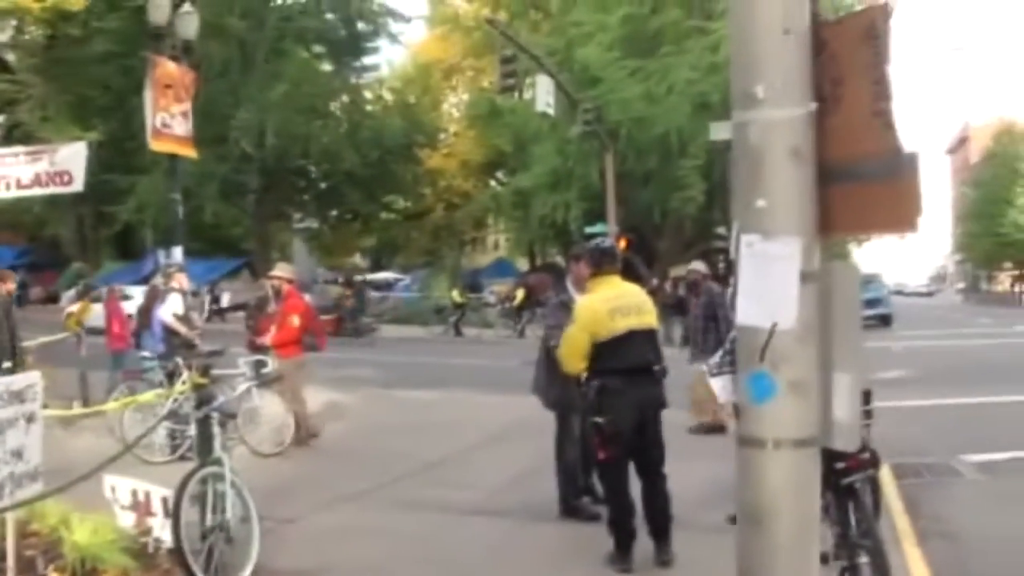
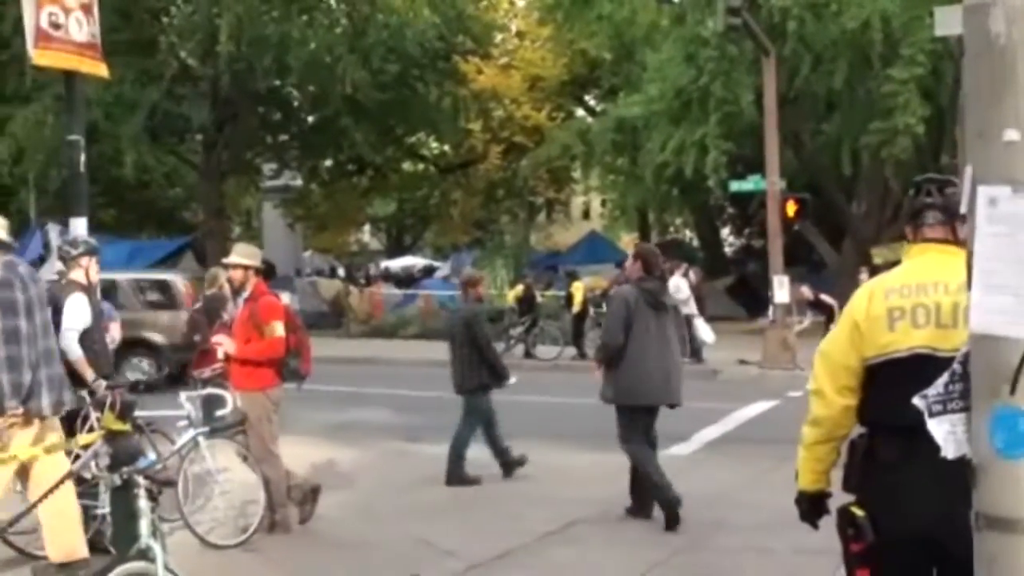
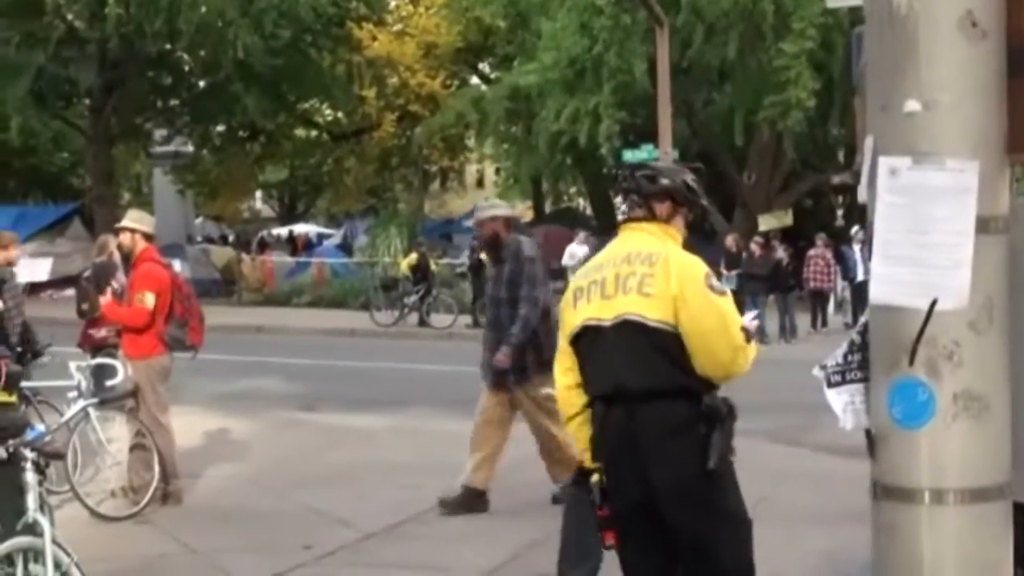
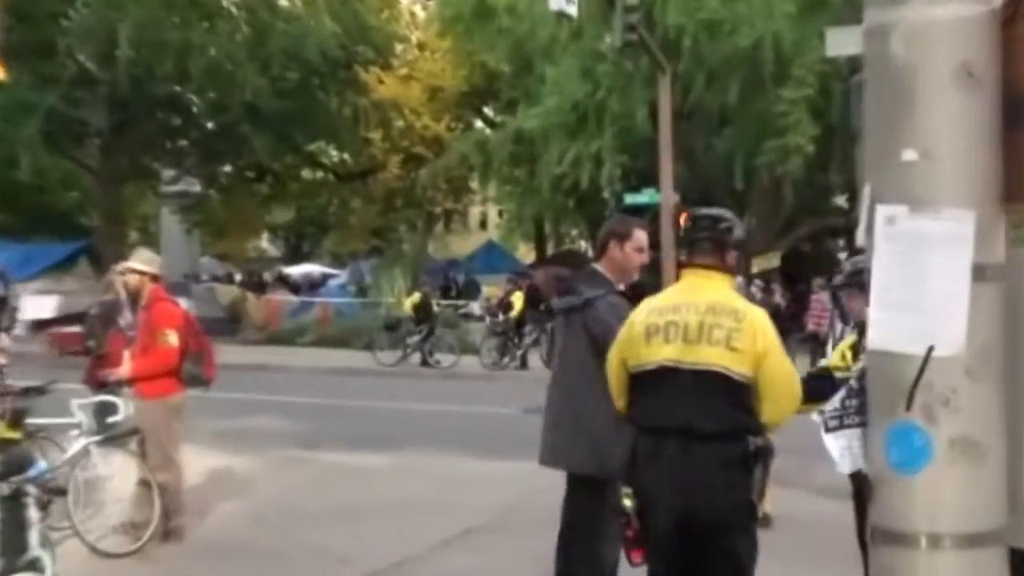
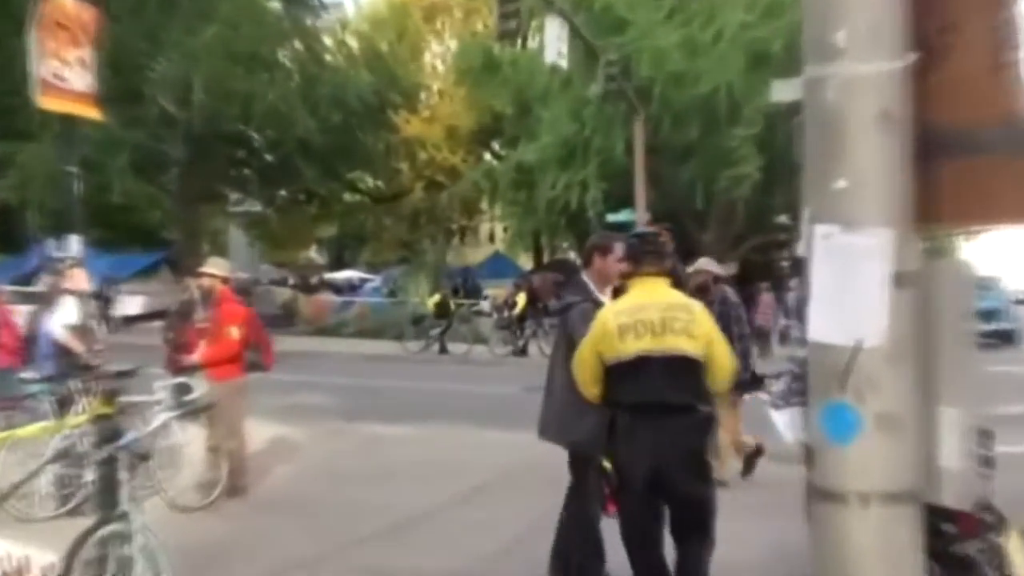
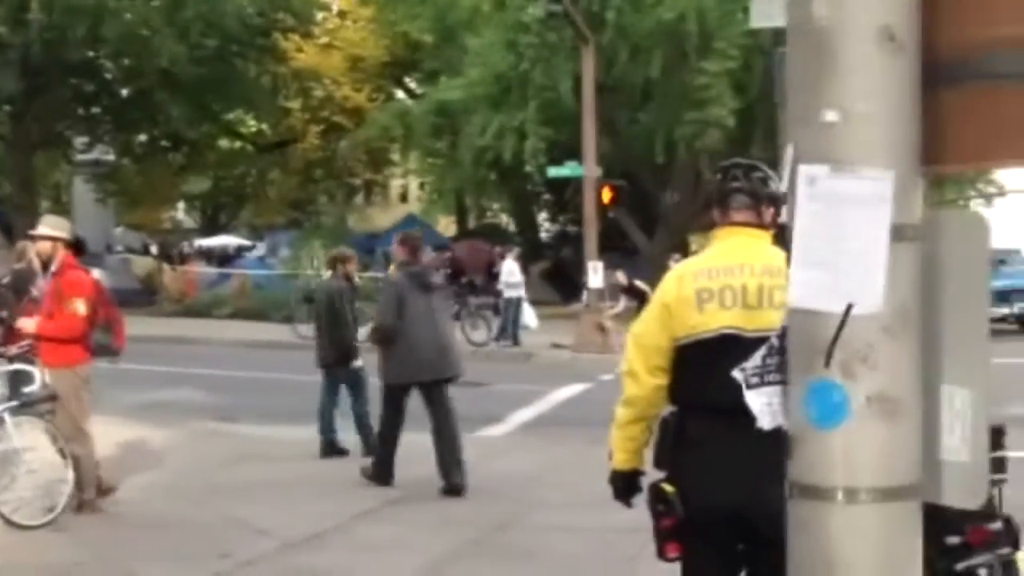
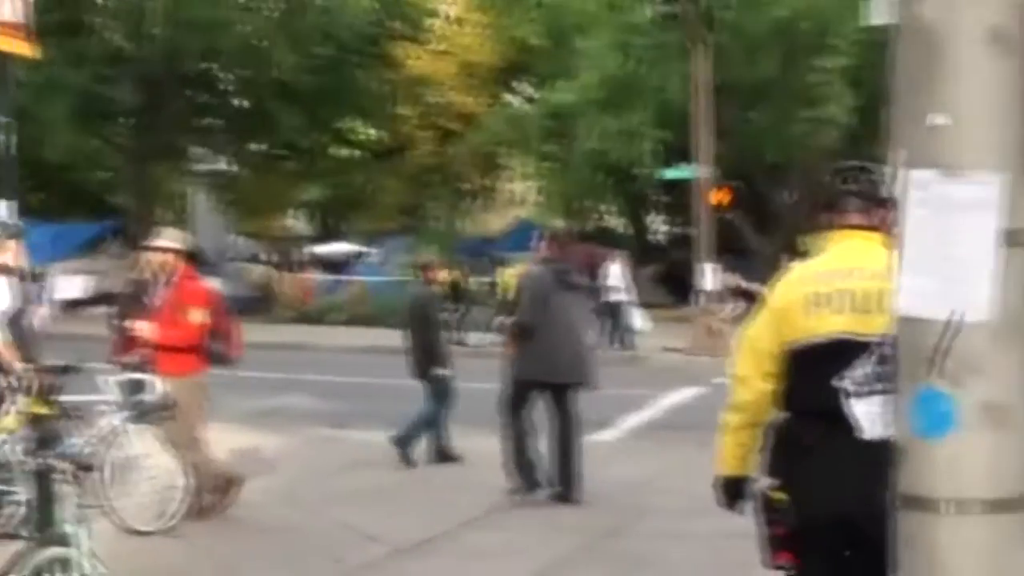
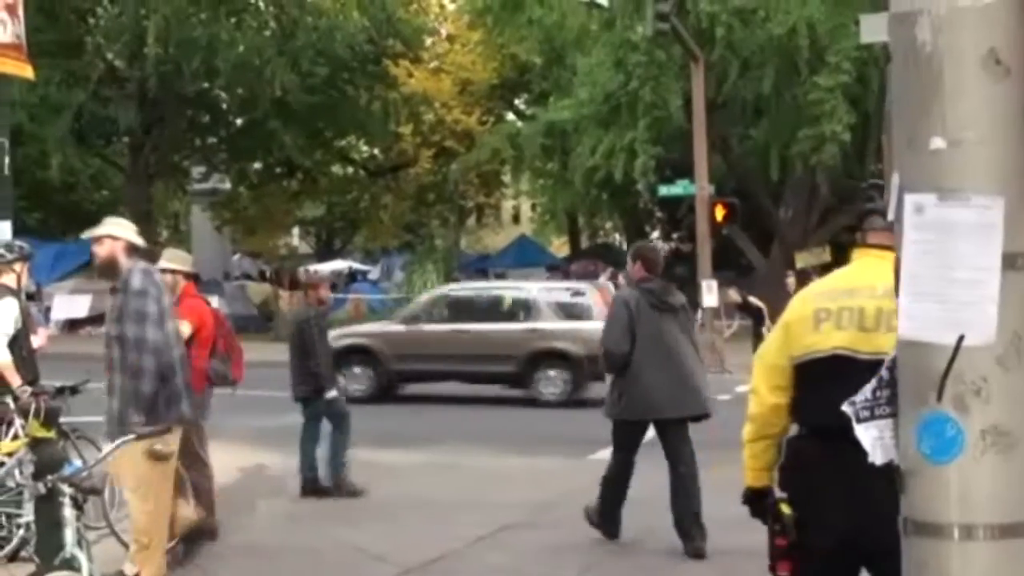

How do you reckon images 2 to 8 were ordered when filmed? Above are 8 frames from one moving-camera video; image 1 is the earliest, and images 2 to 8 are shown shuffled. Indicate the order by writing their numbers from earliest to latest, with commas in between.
5, 4, 3, 8, 2, 7, 6
